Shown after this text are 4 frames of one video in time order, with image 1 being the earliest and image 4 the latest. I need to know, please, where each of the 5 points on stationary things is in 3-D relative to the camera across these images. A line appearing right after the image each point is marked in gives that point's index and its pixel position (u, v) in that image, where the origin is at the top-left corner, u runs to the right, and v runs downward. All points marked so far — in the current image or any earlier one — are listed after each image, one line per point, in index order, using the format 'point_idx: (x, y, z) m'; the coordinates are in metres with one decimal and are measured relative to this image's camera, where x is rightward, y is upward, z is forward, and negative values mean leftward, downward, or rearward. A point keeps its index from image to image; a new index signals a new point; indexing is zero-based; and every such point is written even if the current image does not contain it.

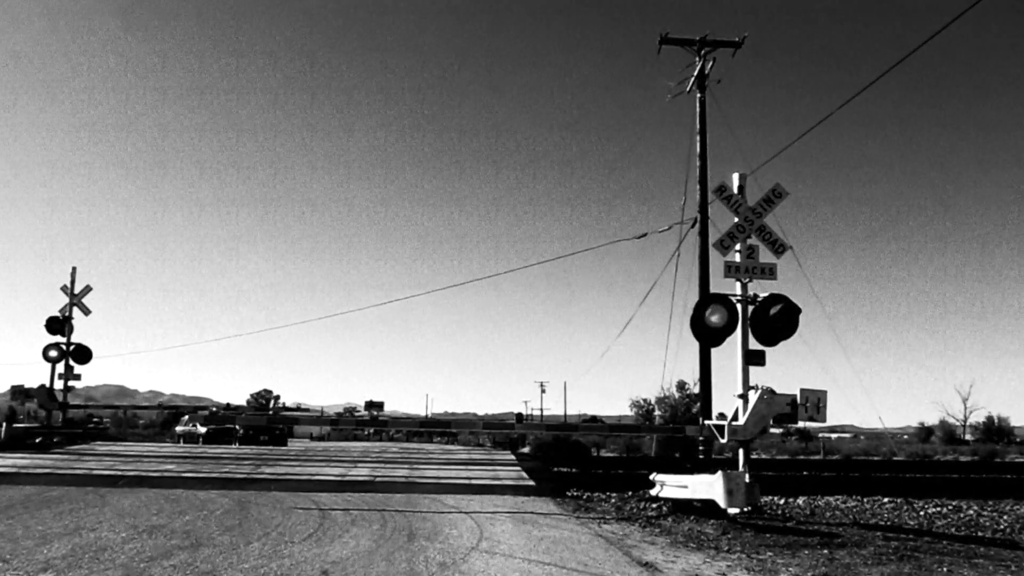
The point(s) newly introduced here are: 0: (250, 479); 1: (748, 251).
0: (-4.5, -3.3, +13.6) m
1: (+3.1, +0.5, +10.5) m
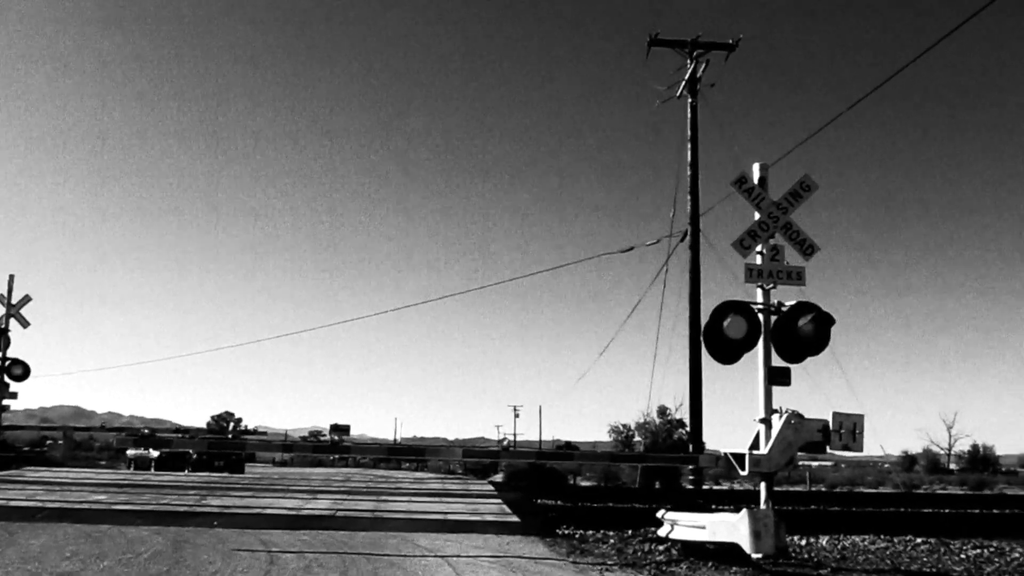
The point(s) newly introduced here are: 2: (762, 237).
0: (-4.8, -3.4, +11.8) m
1: (+3.0, +0.4, +9.1) m
2: (+2.9, +0.6, +9.1) m
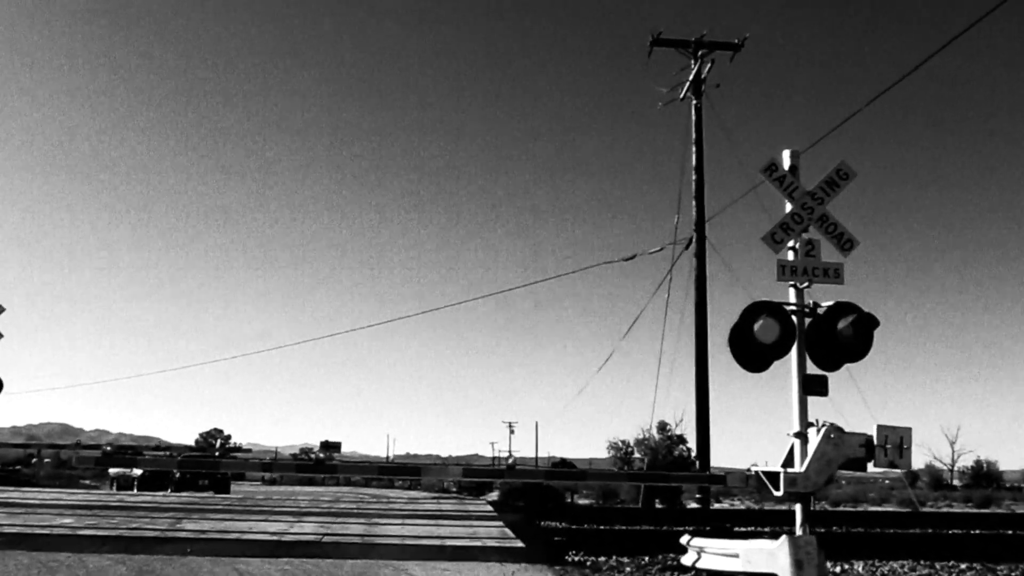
0: (-4.8, -3.4, +10.8) m
1: (+3.1, +0.4, +8.2) m
2: (+2.9, +0.6, +8.2) m
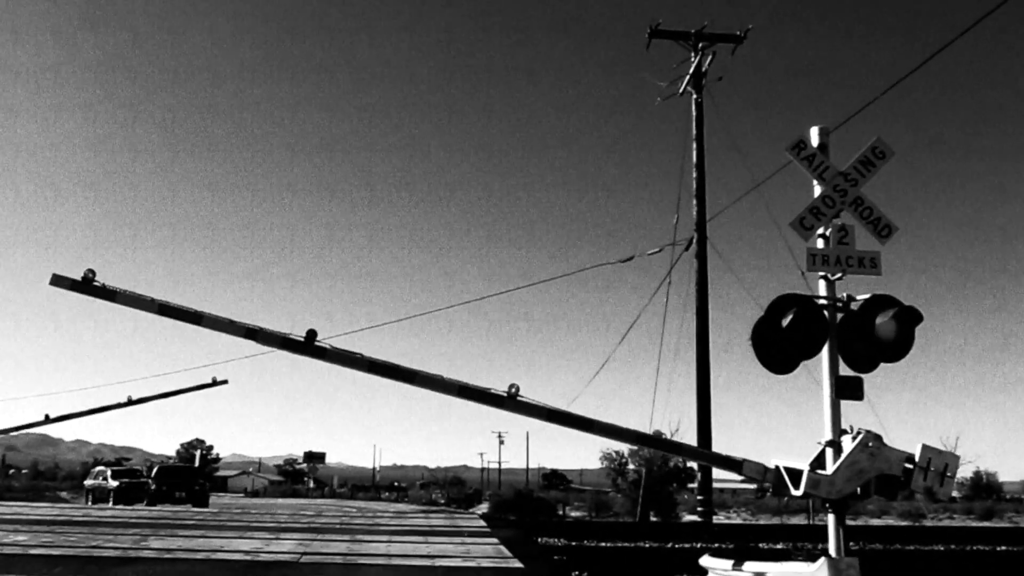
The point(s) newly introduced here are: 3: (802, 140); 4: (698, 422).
0: (-4.8, -3.4, +9.8) m
1: (+3.1, +0.5, +7.4) m
2: (+2.9, +0.7, +7.4) m
3: (+2.8, +1.4, +7.5) m
4: (+4.5, -3.3, +19.2) m
